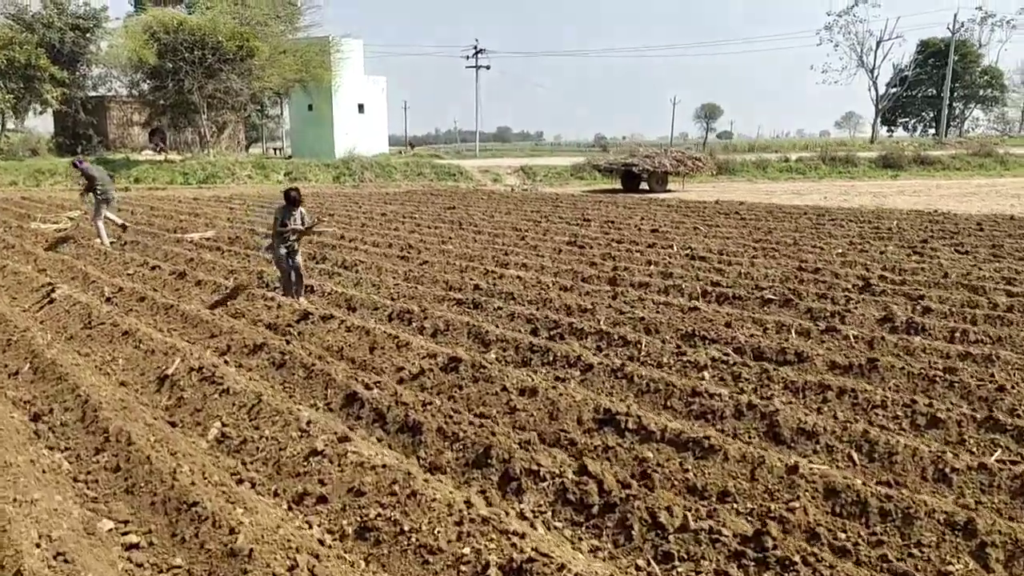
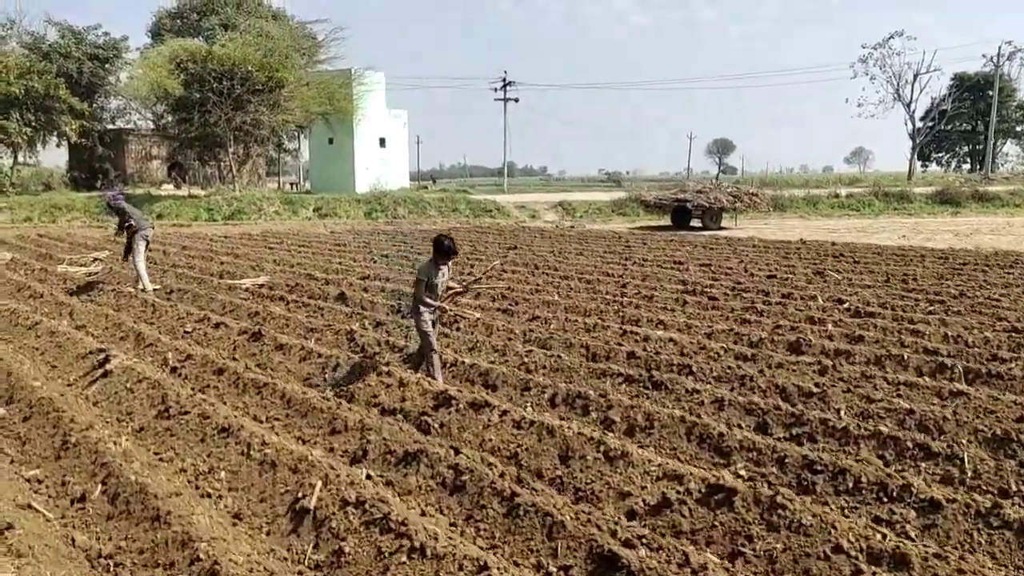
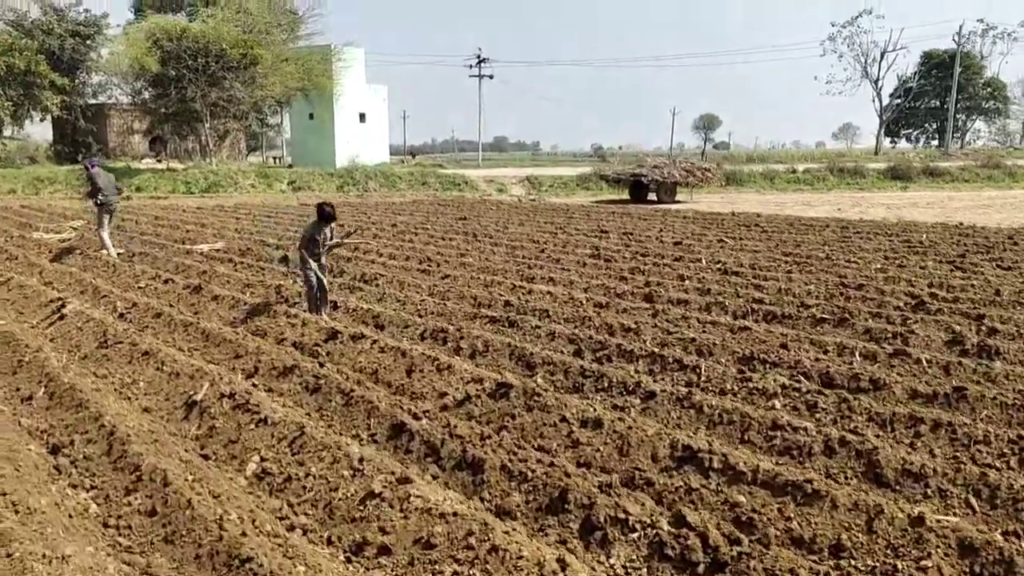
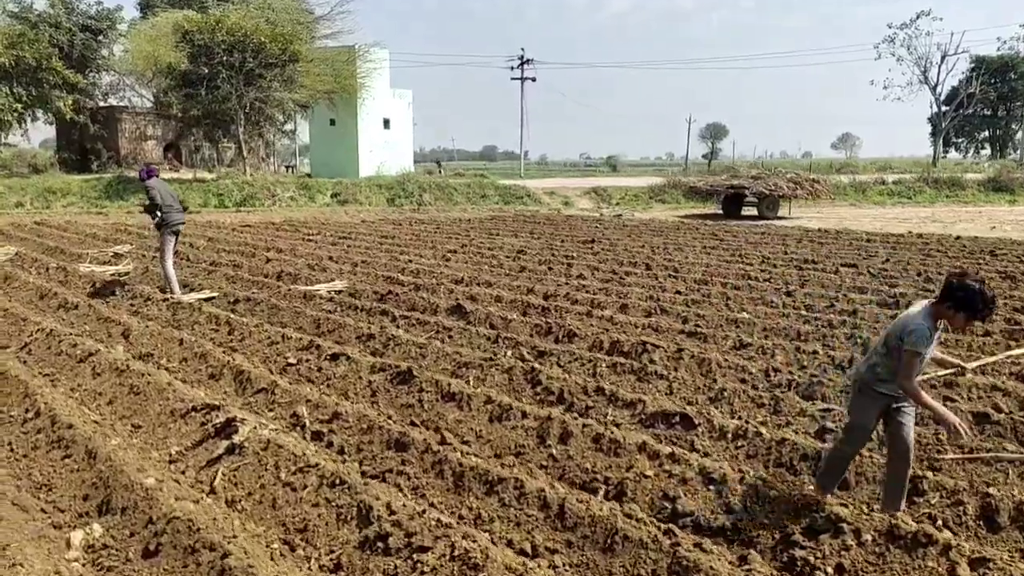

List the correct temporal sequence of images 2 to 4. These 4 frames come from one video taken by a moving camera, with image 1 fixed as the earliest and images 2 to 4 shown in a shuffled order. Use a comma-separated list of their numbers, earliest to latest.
3, 2, 4
